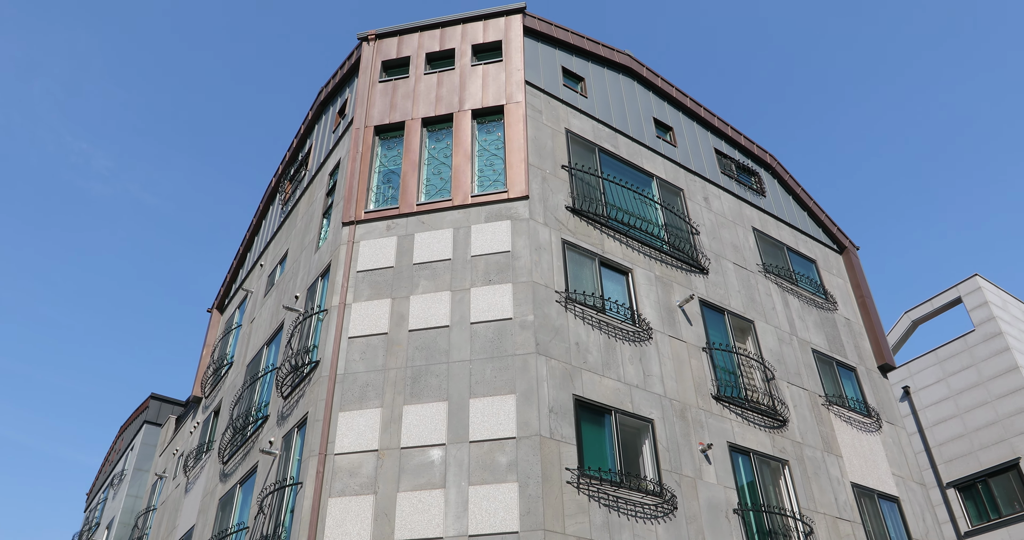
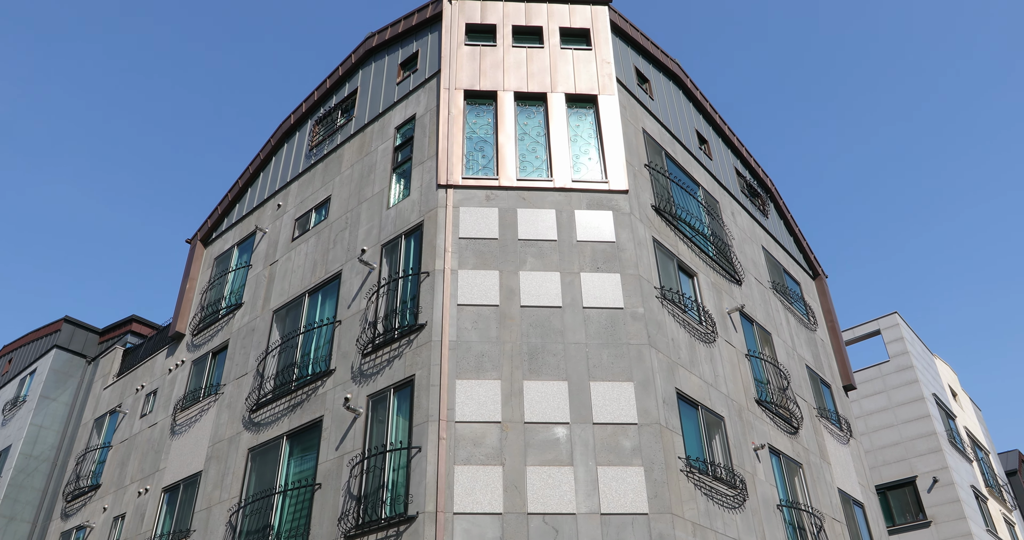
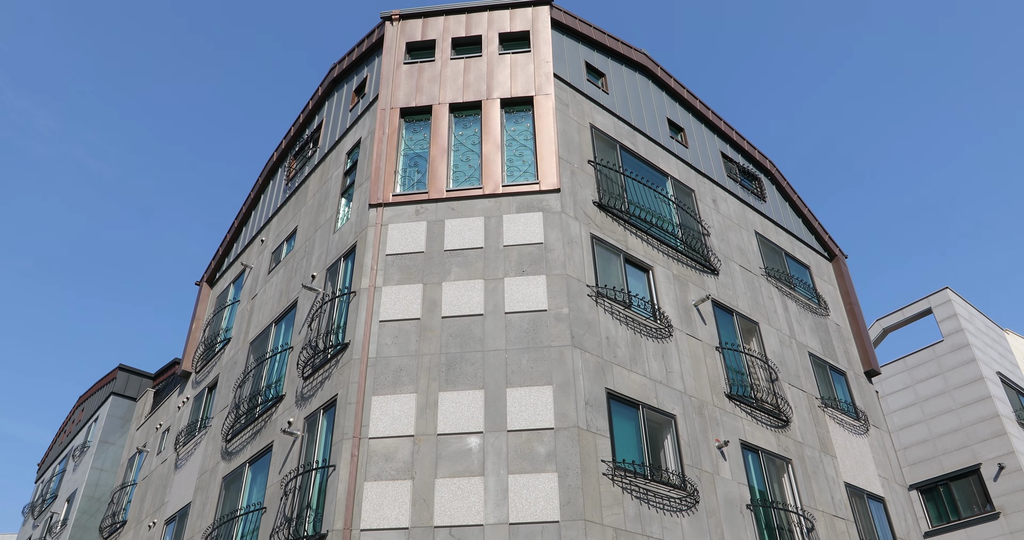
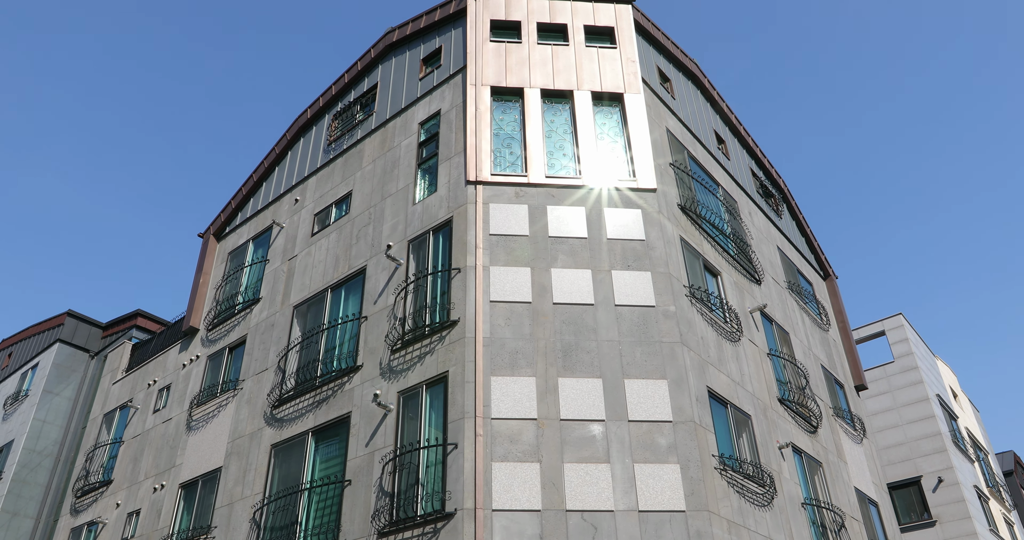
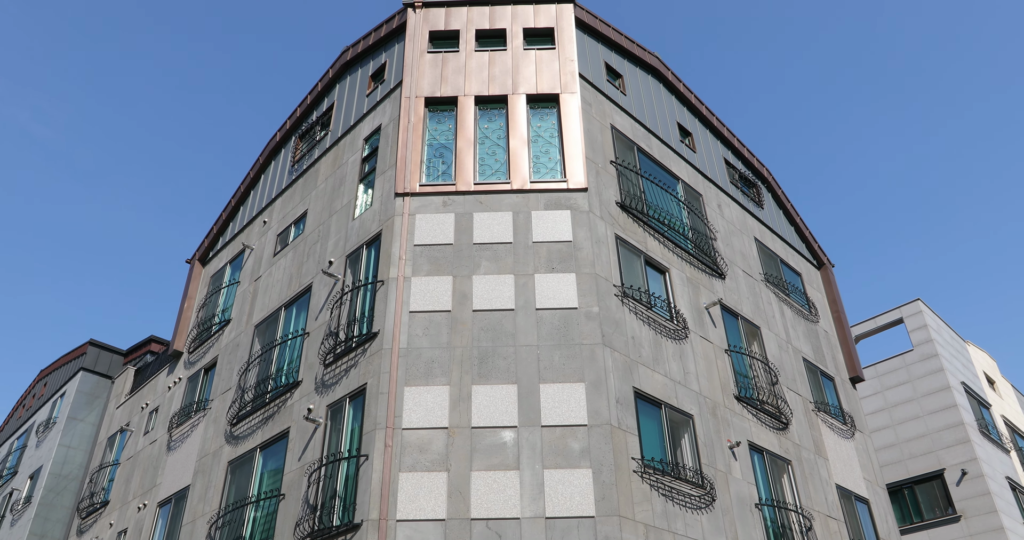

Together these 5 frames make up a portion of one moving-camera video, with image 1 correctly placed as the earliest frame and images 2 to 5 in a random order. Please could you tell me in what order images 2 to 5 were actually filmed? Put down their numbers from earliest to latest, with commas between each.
3, 5, 2, 4
